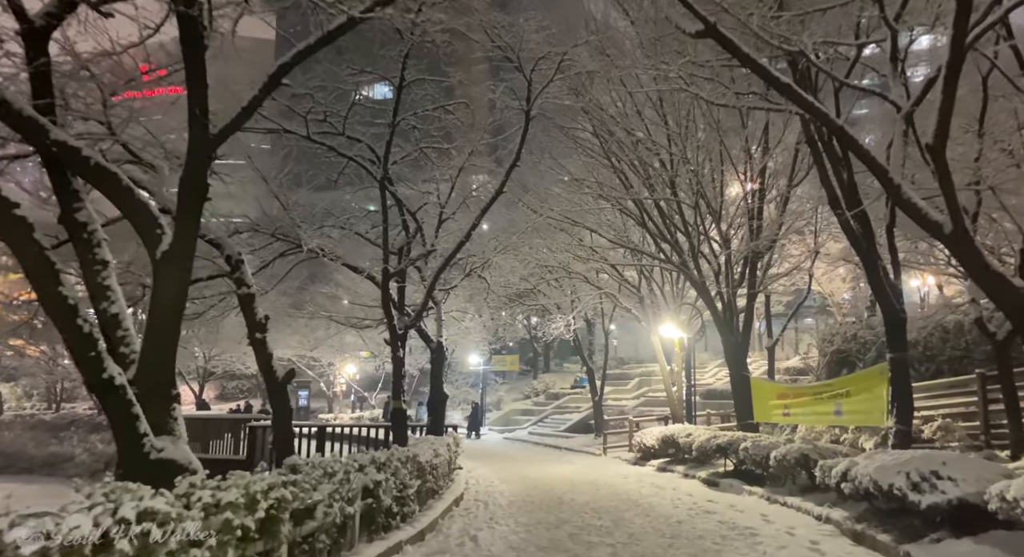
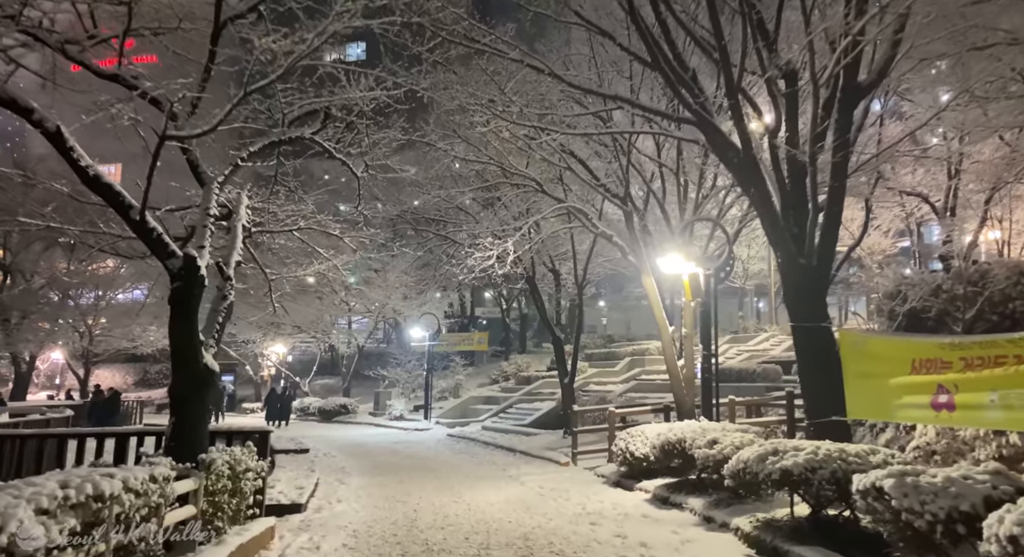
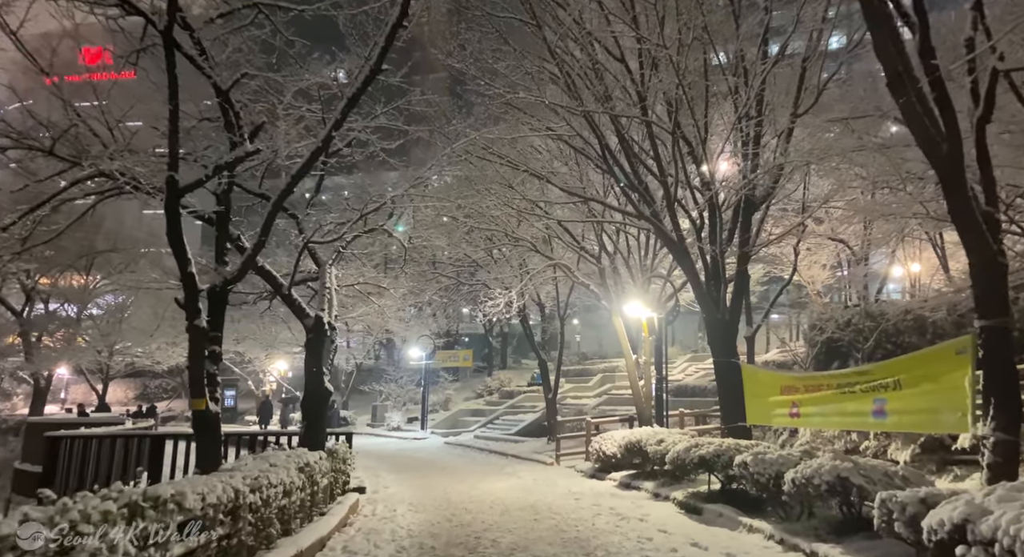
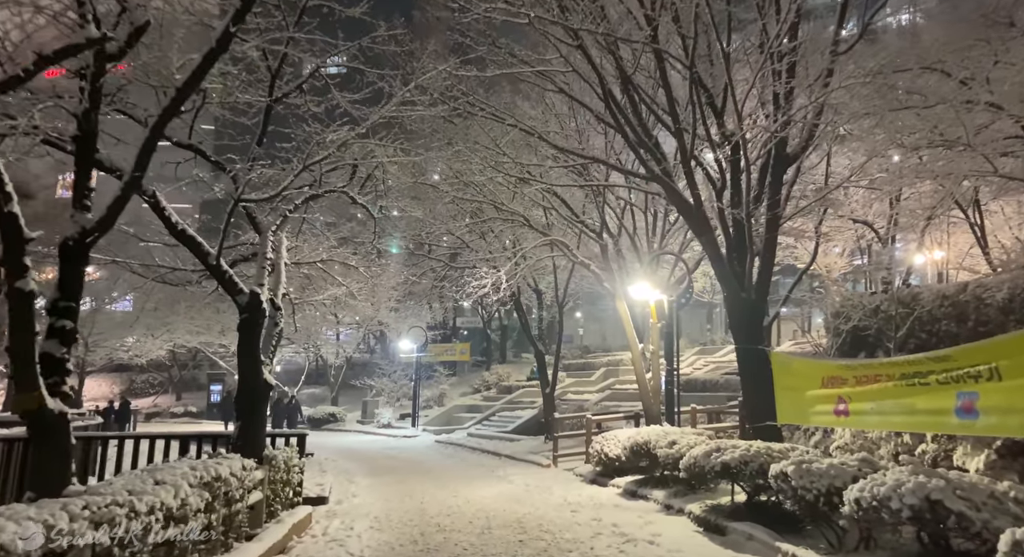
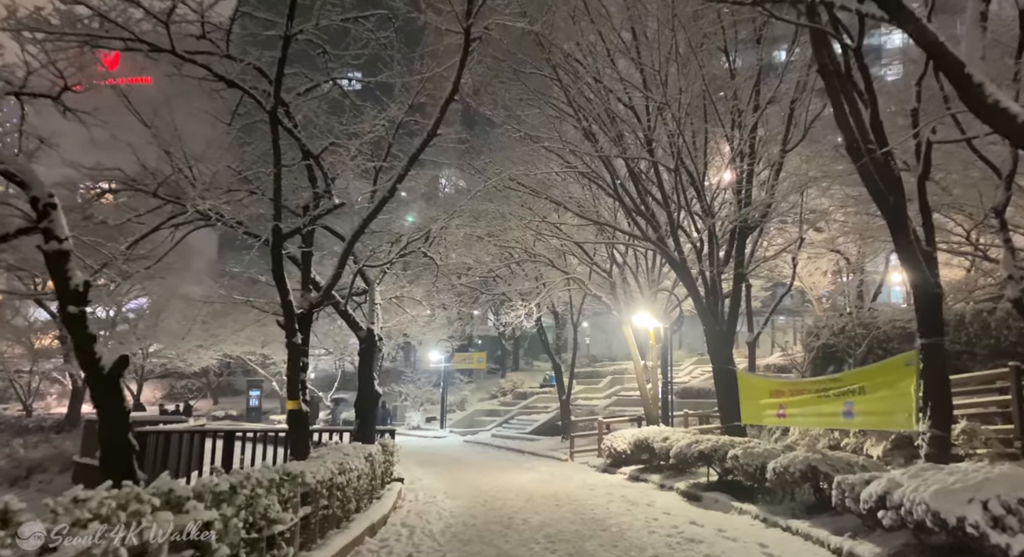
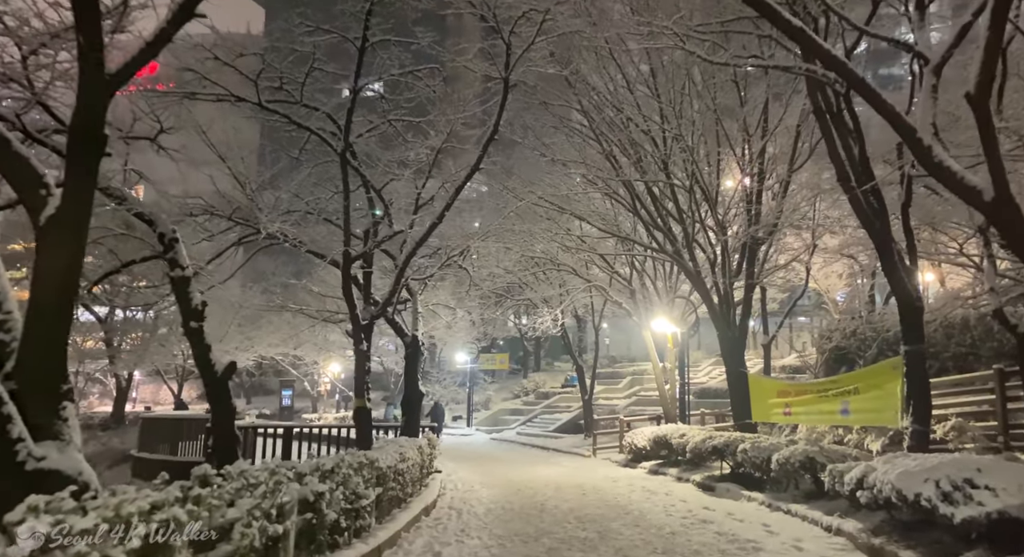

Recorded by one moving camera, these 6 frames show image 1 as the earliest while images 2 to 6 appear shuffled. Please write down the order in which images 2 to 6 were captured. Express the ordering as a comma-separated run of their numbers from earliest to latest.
6, 5, 3, 4, 2
